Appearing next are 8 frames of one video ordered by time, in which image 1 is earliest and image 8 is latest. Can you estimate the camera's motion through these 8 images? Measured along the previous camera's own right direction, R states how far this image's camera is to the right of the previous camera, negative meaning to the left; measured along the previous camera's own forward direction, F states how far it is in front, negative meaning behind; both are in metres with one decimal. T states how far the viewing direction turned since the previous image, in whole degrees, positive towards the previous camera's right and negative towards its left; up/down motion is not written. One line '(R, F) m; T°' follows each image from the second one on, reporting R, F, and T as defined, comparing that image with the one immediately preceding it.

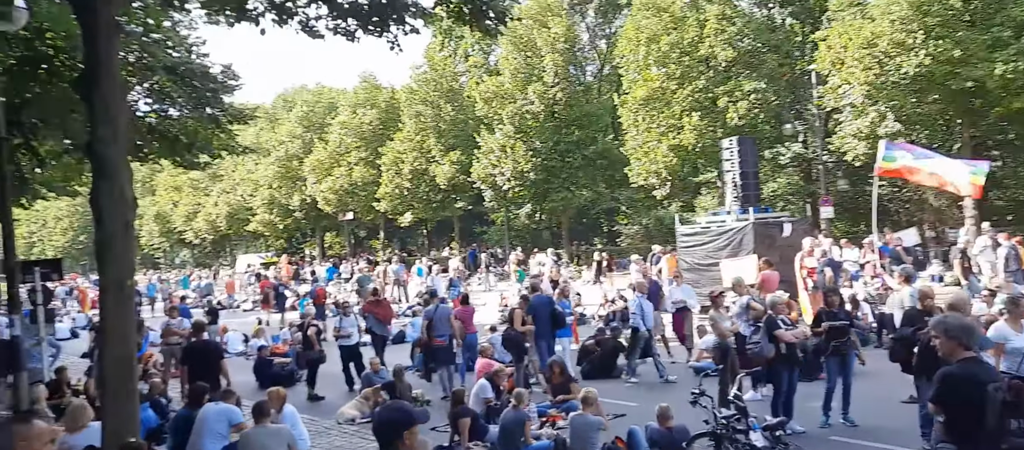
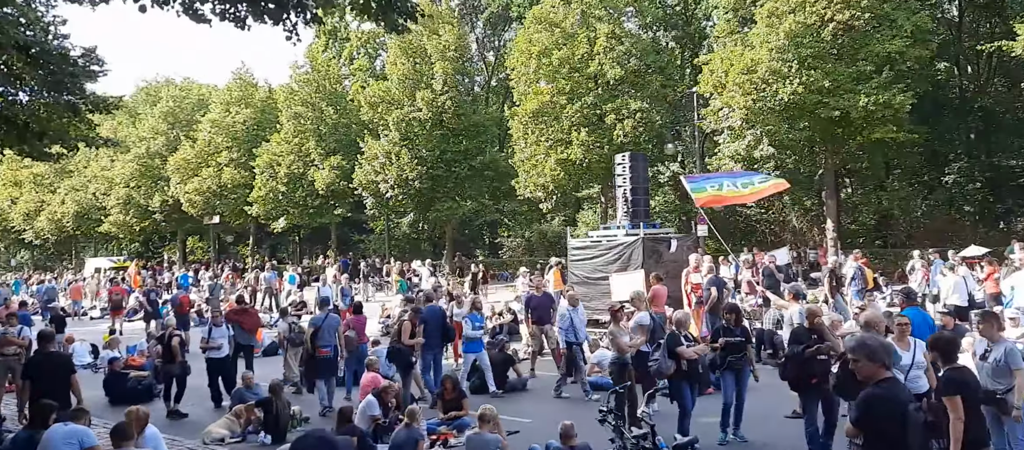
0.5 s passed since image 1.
(-0.2, +0.7) m; +7°
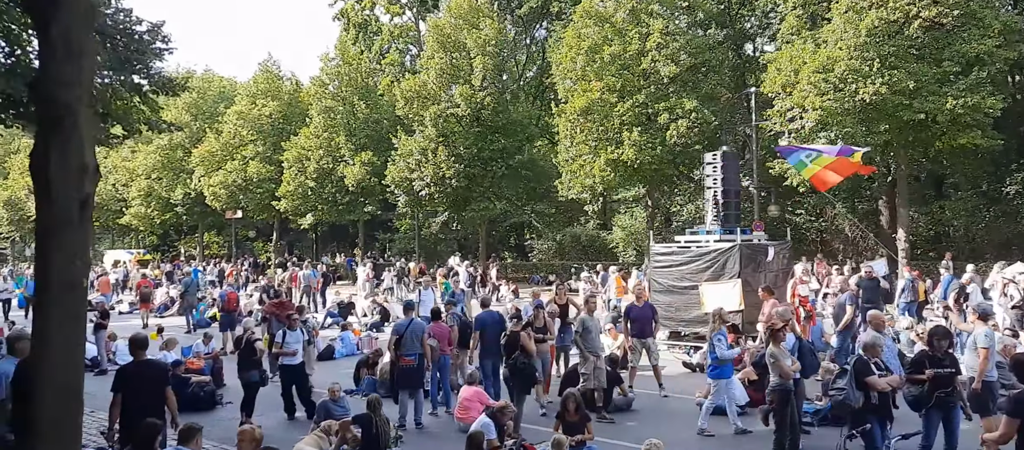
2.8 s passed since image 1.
(-1.4, +1.2) m; 0°
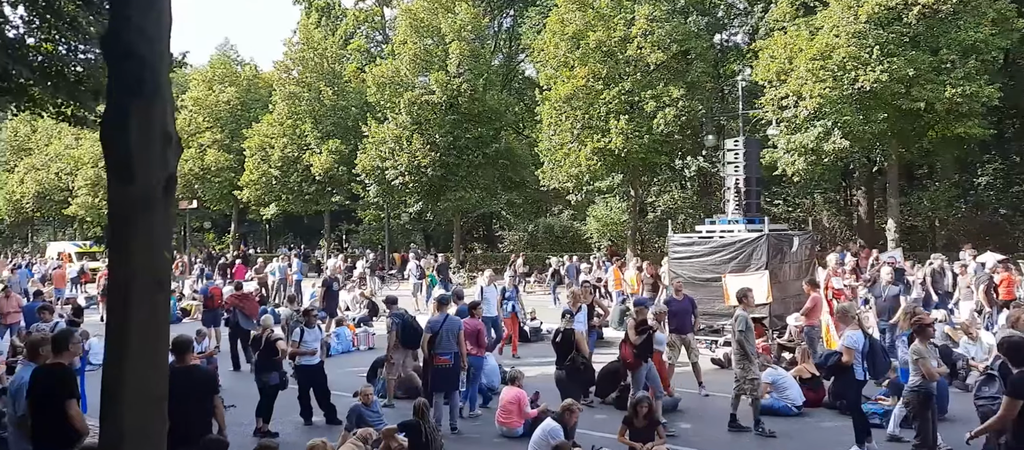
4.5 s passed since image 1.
(-1.2, +0.9) m; +3°
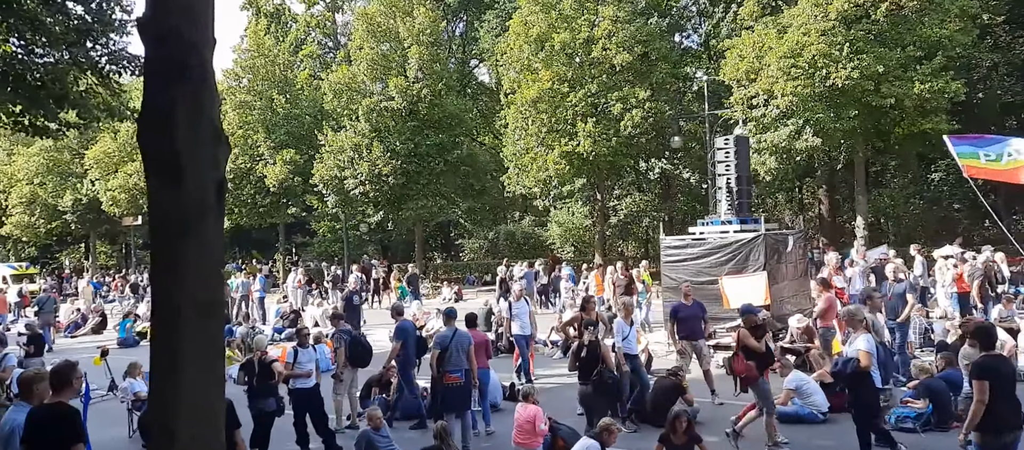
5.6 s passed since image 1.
(-0.7, +0.6) m; +3°
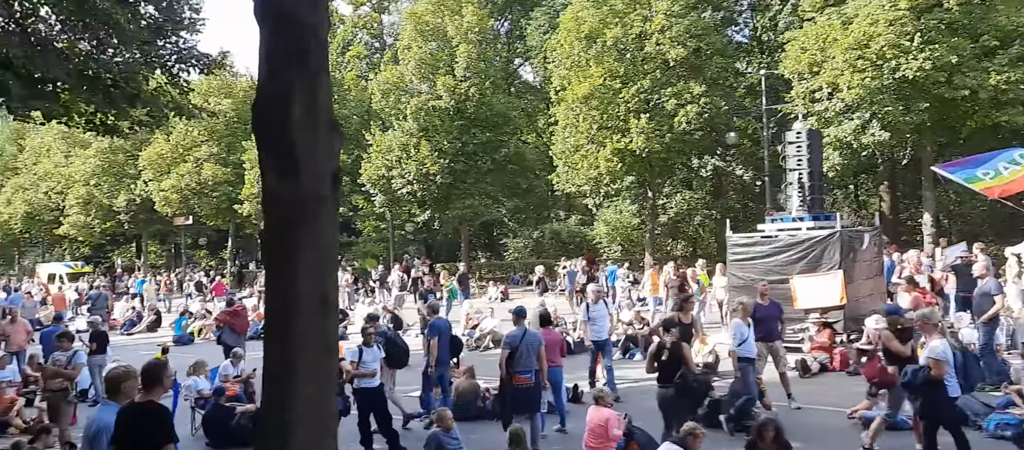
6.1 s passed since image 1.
(-0.4, +0.3) m; -2°
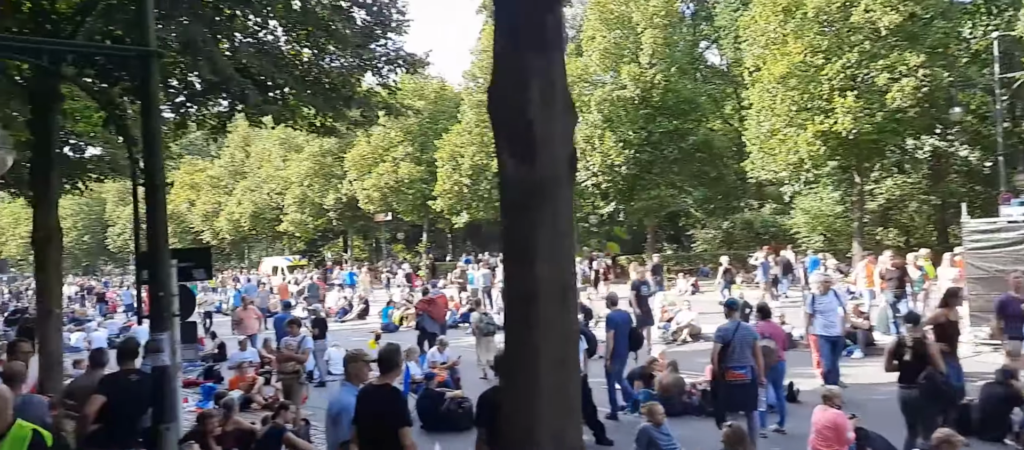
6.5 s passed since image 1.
(-0.2, 0.0) m; -10°
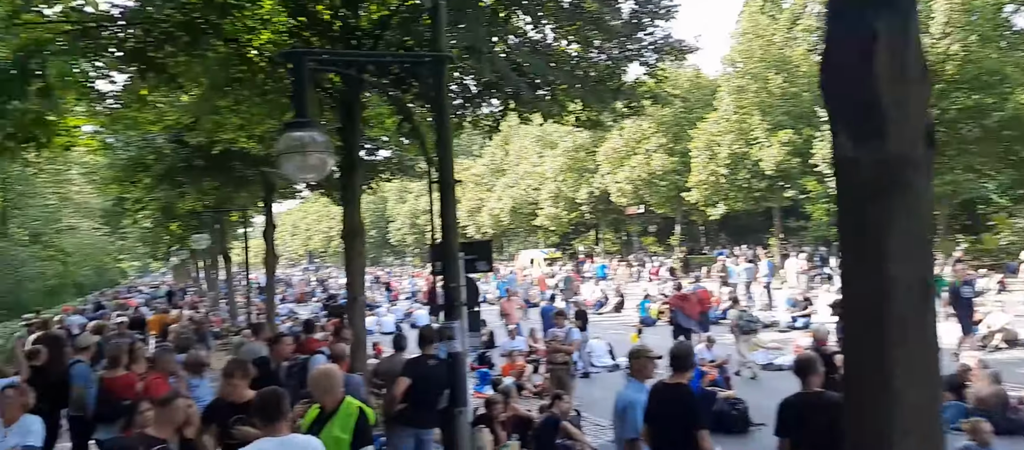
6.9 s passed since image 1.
(-0.4, +0.6) m; -14°
